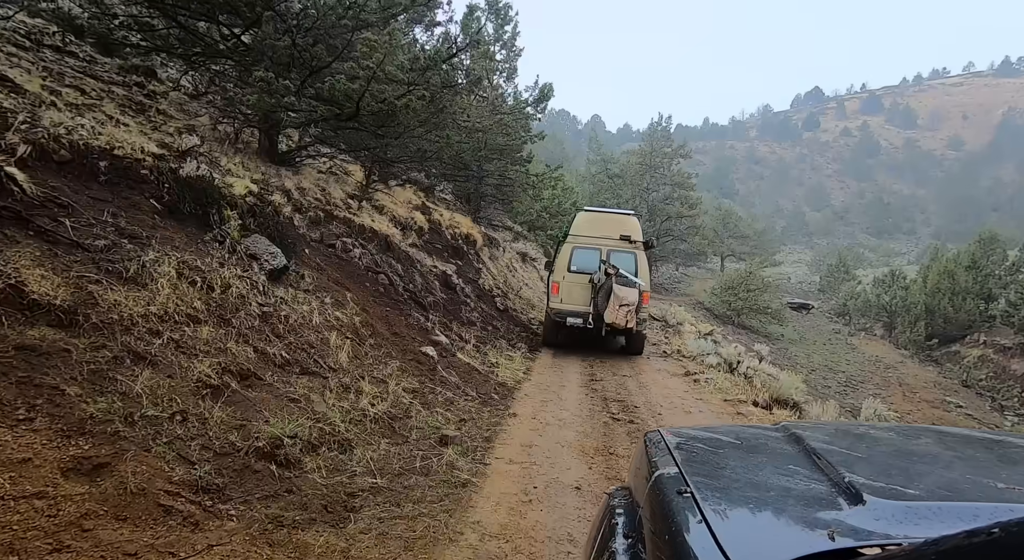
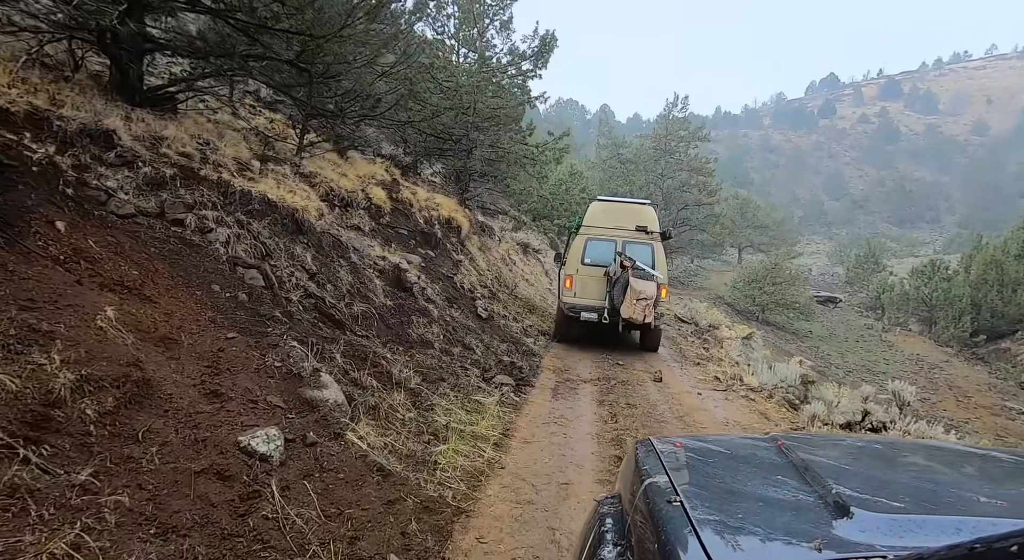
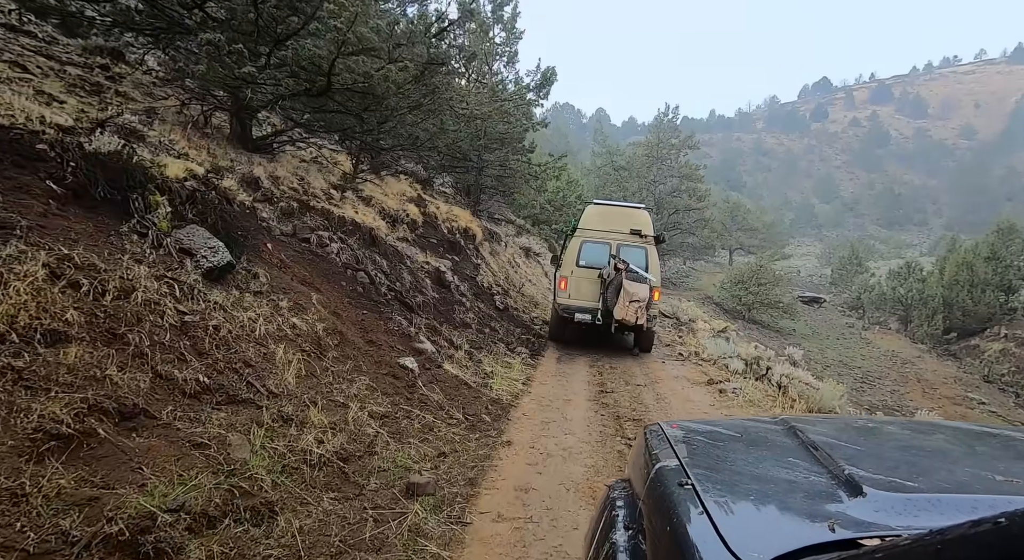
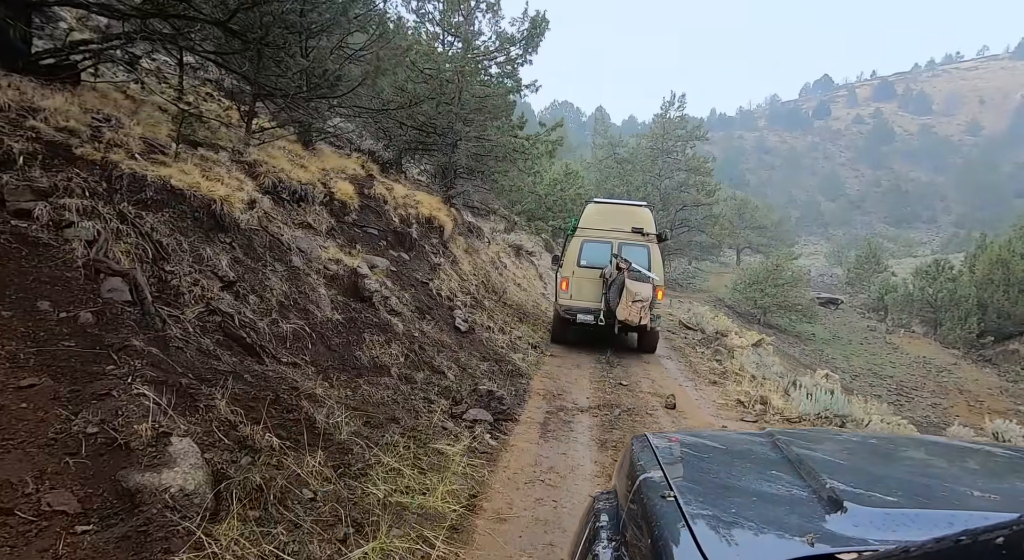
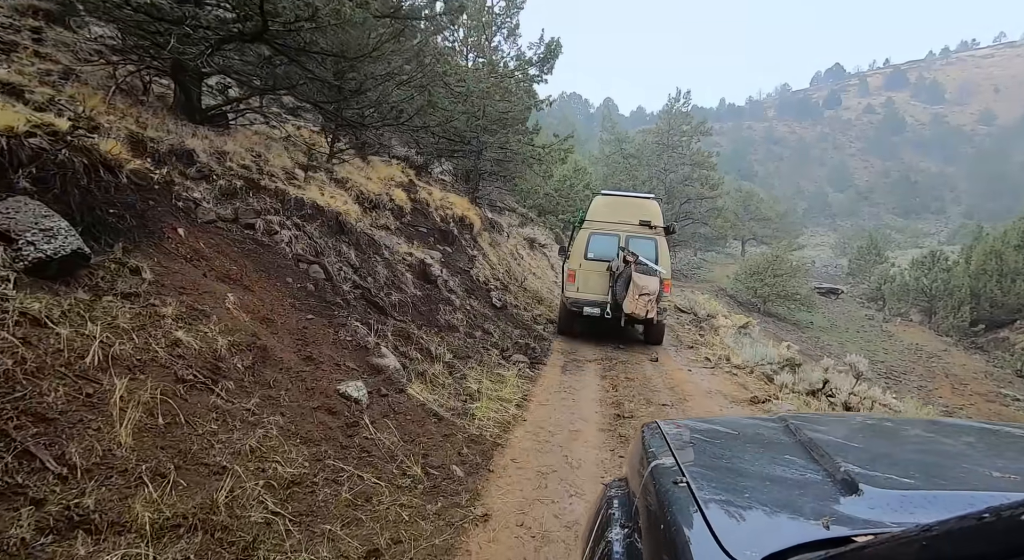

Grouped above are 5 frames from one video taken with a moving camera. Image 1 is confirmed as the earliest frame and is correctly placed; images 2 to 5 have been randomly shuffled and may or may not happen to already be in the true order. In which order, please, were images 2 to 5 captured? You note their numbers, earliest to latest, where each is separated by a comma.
3, 5, 2, 4
